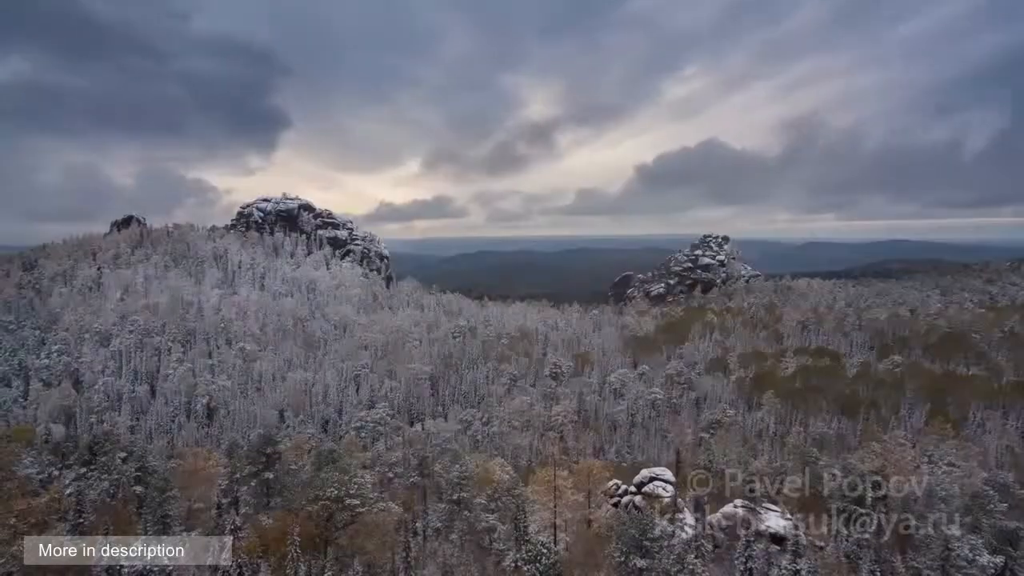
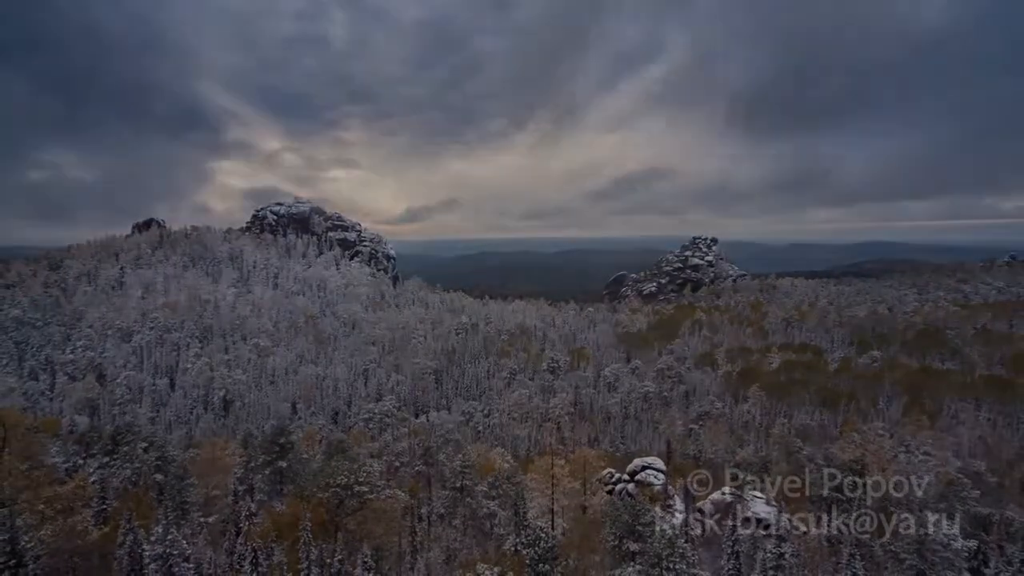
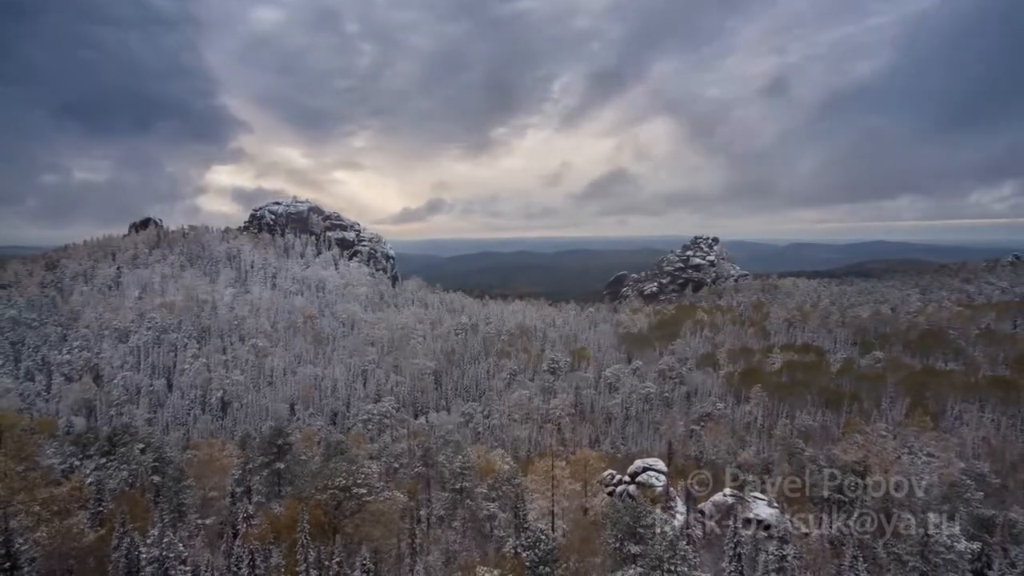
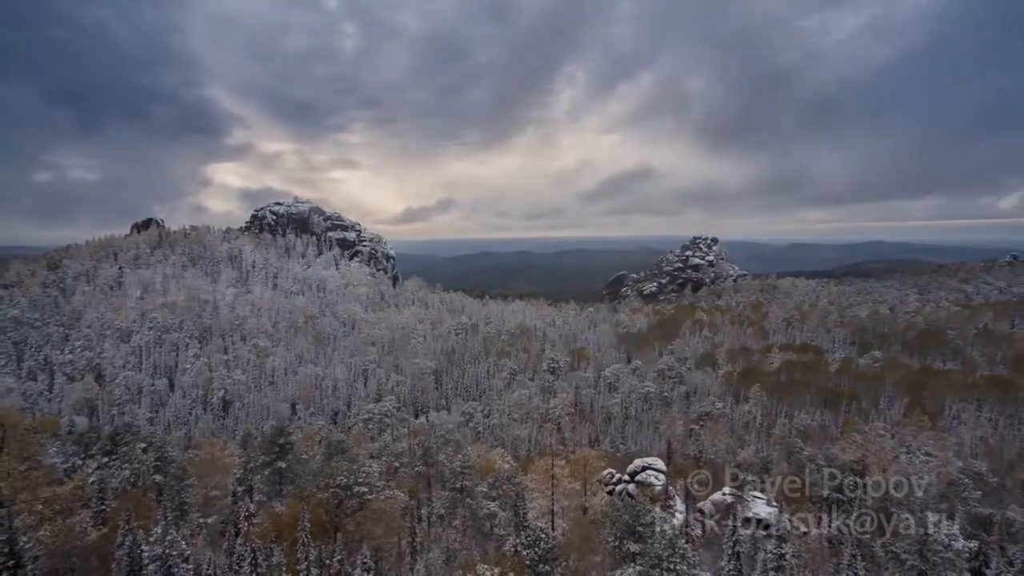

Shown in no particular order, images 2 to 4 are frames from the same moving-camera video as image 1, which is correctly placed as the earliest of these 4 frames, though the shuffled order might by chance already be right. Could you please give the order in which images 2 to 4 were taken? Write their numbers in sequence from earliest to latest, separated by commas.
3, 4, 2
